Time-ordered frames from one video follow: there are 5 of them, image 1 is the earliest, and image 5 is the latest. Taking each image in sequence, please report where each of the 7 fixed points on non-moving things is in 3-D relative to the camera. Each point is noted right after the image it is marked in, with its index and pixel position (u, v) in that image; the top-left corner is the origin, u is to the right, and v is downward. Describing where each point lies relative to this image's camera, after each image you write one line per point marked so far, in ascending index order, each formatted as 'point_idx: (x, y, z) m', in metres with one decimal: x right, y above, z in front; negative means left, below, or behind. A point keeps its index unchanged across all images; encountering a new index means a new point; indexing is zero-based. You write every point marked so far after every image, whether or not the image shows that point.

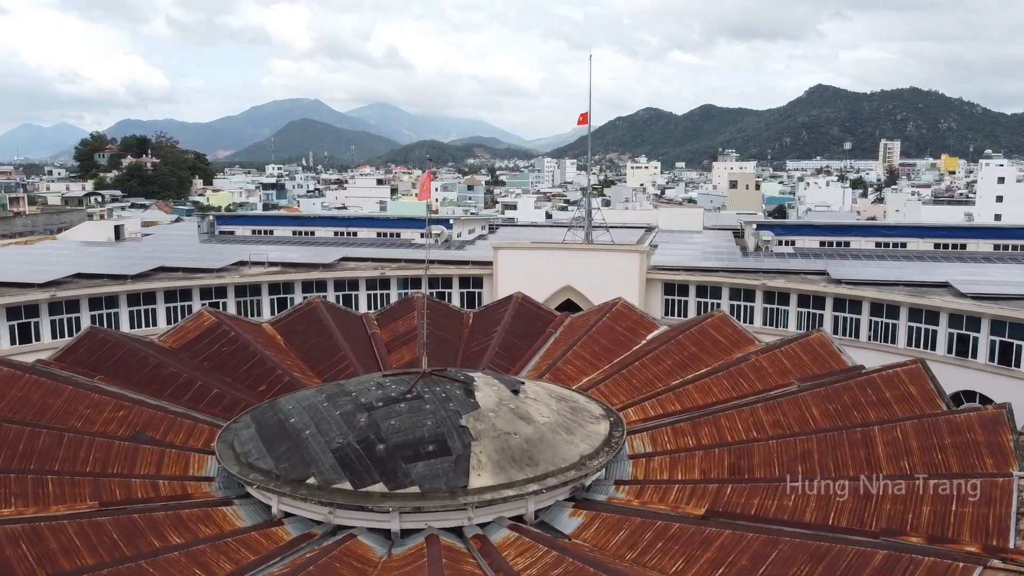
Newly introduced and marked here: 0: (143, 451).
0: (-5.5, -2.4, +13.4) m
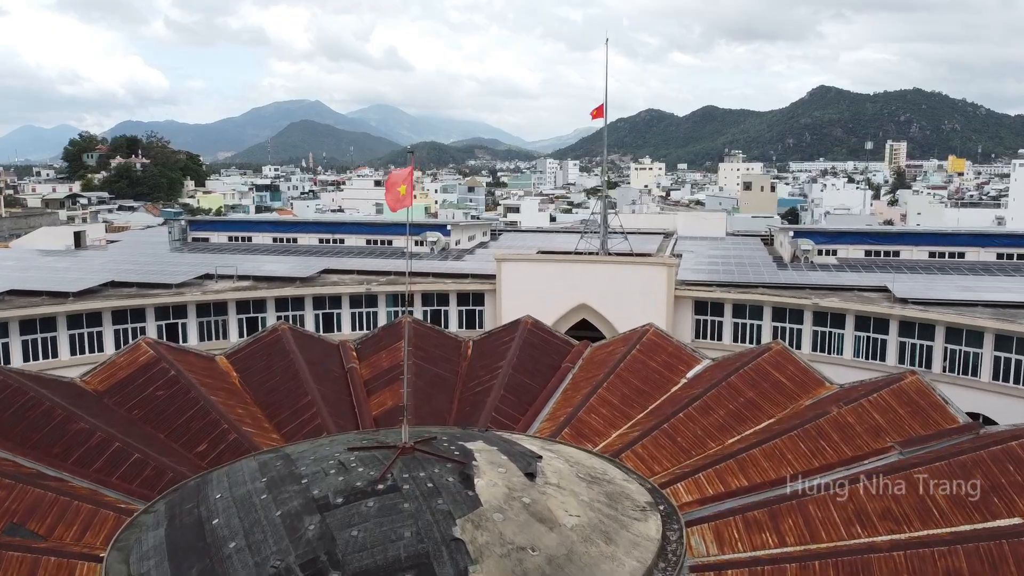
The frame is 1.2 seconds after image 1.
0: (-5.4, -2.9, +9.5) m
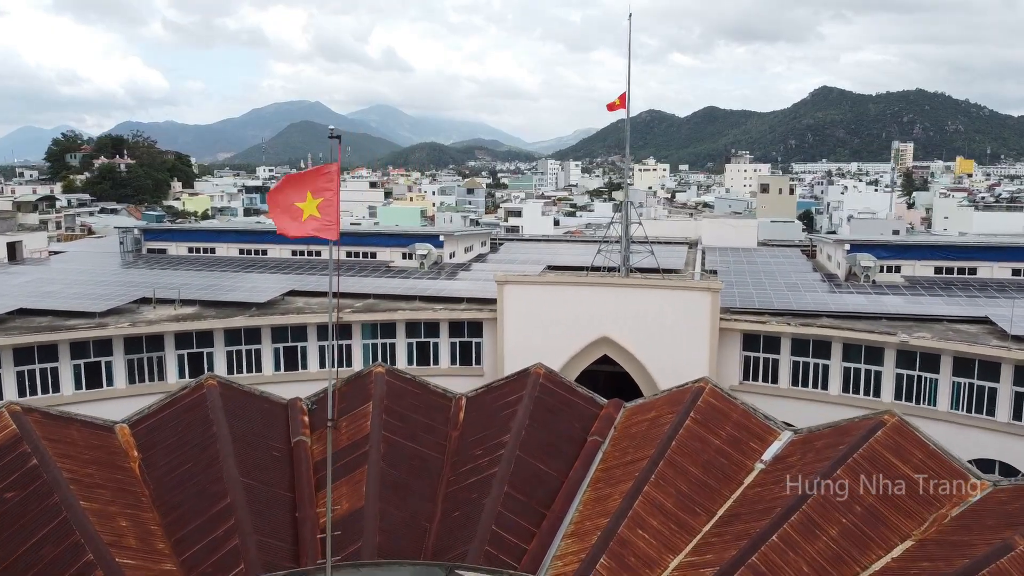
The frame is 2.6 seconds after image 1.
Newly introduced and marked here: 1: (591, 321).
0: (-5.3, -3.5, +4.9) m
1: (+1.7, -0.7, +19.8) m
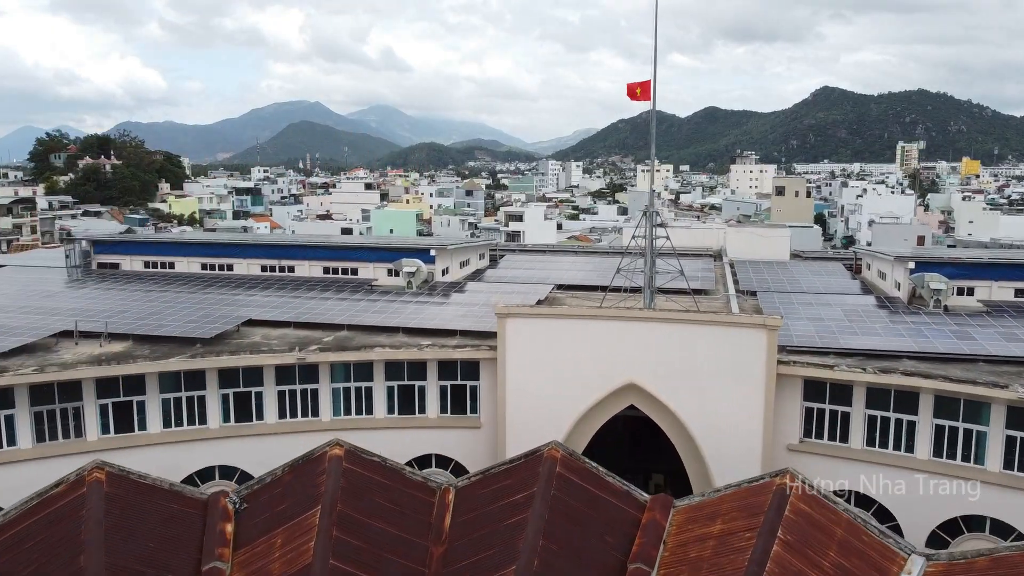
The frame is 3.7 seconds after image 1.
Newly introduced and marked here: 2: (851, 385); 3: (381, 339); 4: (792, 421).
0: (-5.2, -4.1, +1.0) m
1: (+1.8, -1.3, +15.9) m
2: (+5.7, -1.6, +15.1) m
3: (-2.6, -1.0, +17.5) m
4: (+4.9, -2.3, +15.6) m
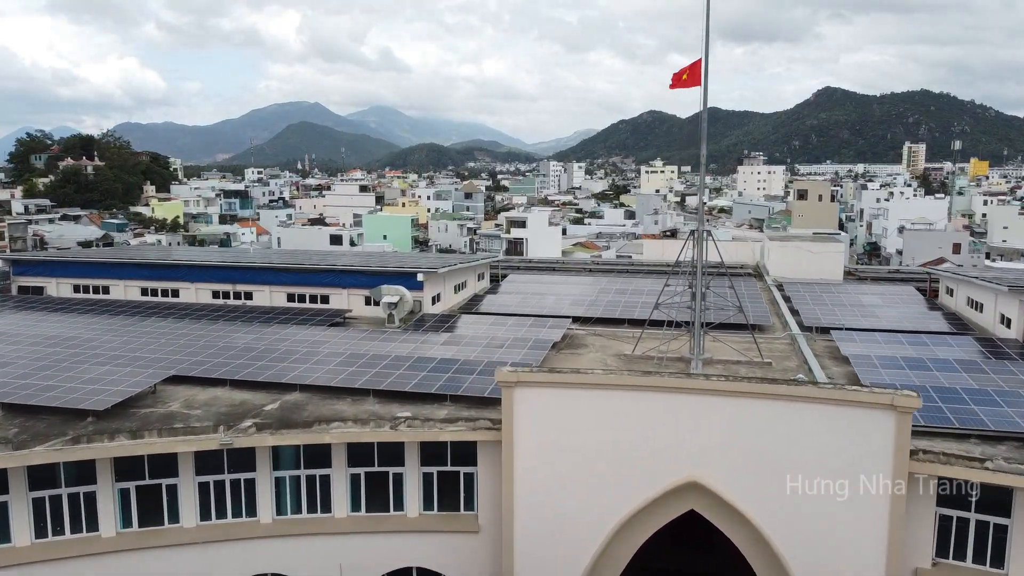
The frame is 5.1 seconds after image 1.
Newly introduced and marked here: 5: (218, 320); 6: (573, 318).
0: (-5.1, -4.8, -3.7) m
1: (+2.0, -2.0, +11.3) m
2: (+5.9, -2.4, +10.4) m
3: (-2.4, -1.7, +12.9) m
4: (+5.0, -3.0, +11.0) m
5: (-6.3, -0.7, +19.4) m
6: (+1.3, -0.6, +18.9) m
